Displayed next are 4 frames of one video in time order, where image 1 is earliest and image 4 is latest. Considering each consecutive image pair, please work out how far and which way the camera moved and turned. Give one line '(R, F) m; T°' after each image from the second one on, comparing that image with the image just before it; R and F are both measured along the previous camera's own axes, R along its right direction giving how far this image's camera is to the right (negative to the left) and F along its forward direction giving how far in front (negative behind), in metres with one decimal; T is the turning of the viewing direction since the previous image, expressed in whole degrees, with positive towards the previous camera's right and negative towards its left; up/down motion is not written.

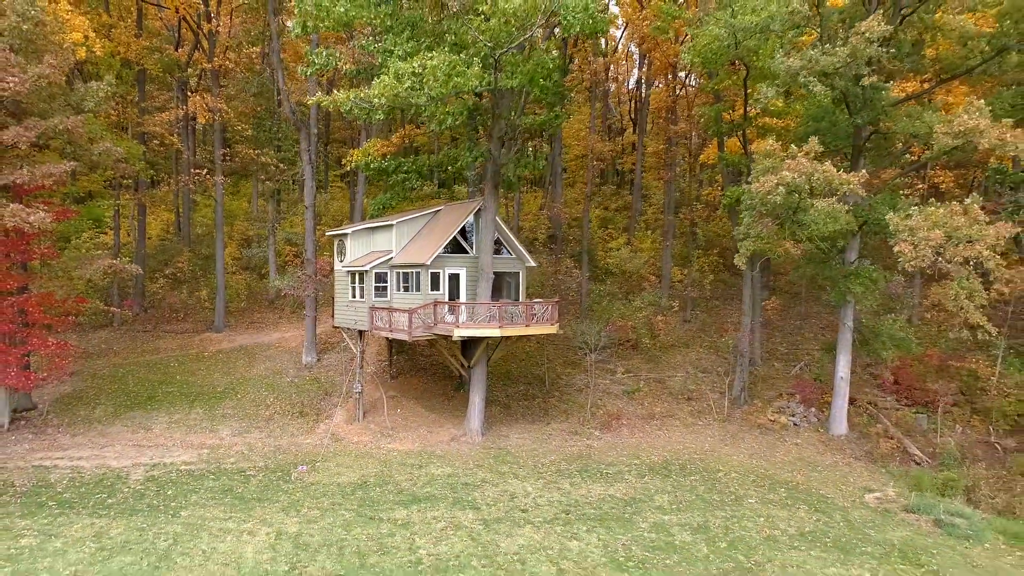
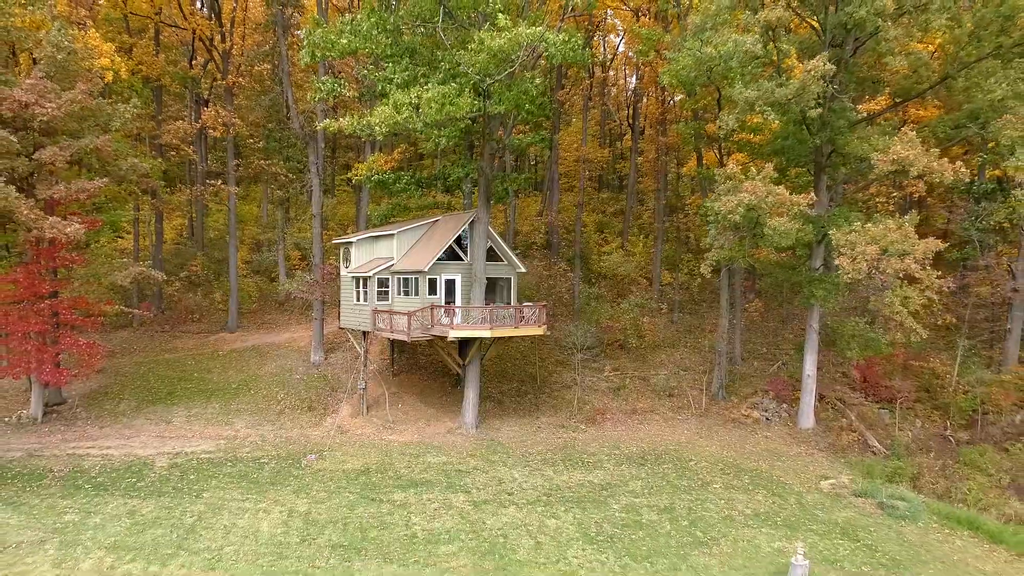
(+0.5, -1.3) m; -1°
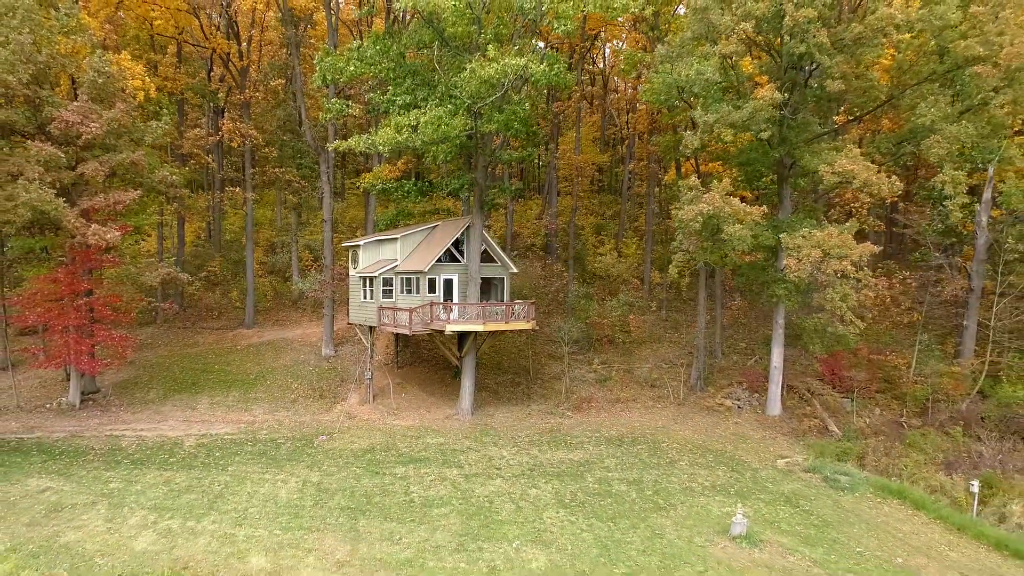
(+0.6, -1.6) m; -1°
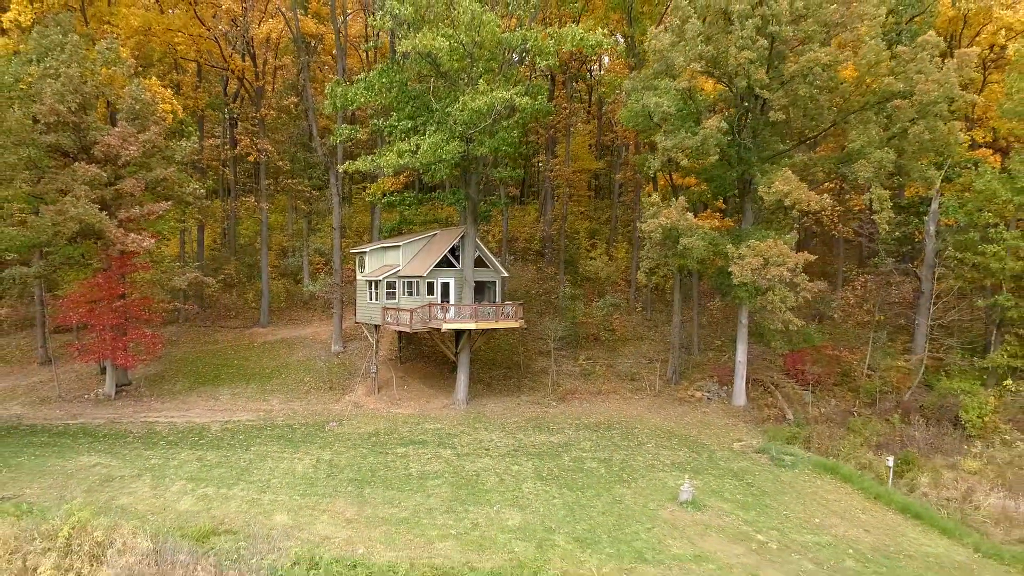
(+0.6, -1.9) m; -1°
